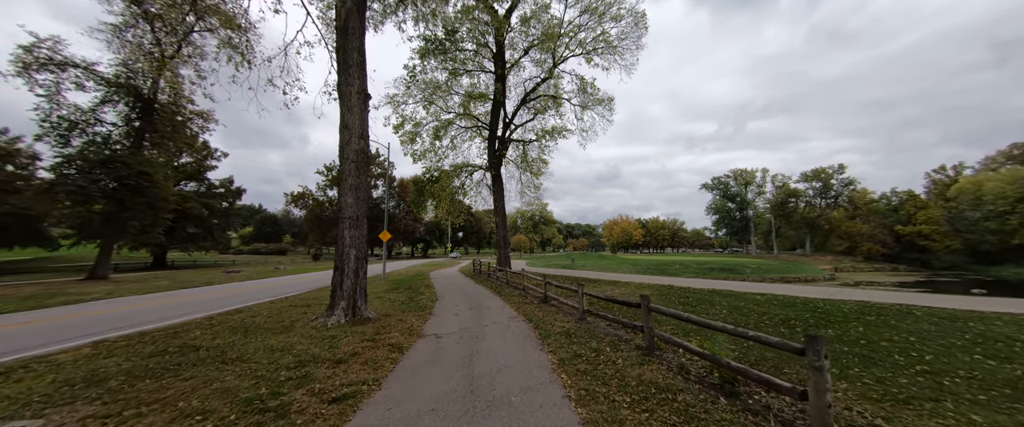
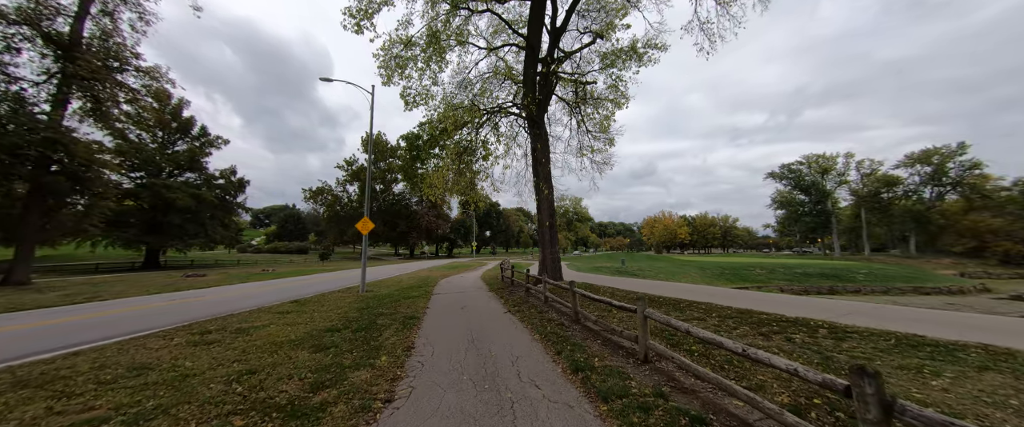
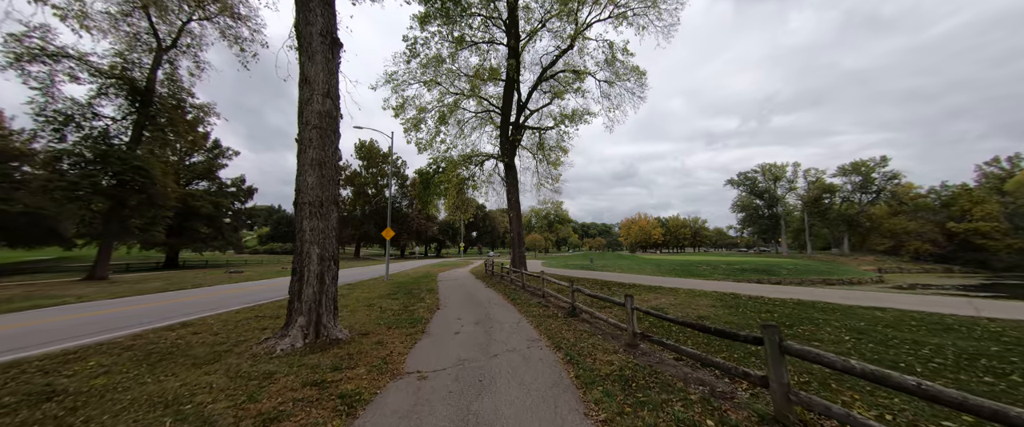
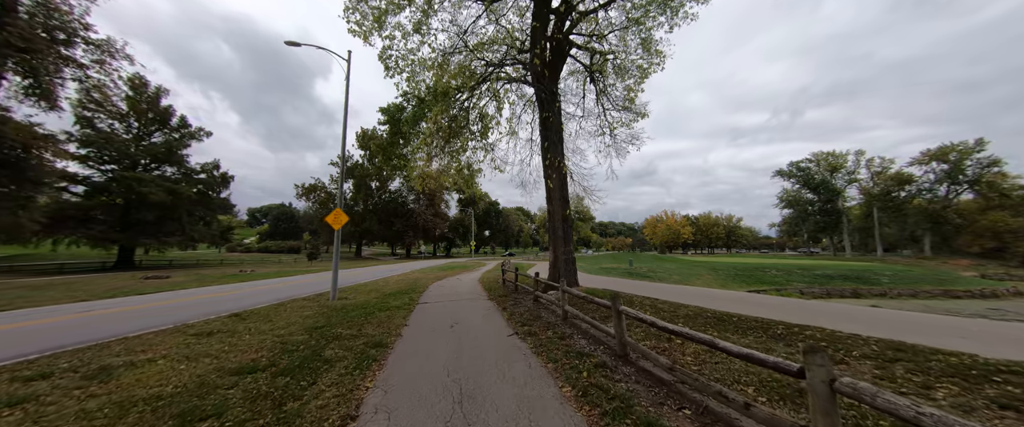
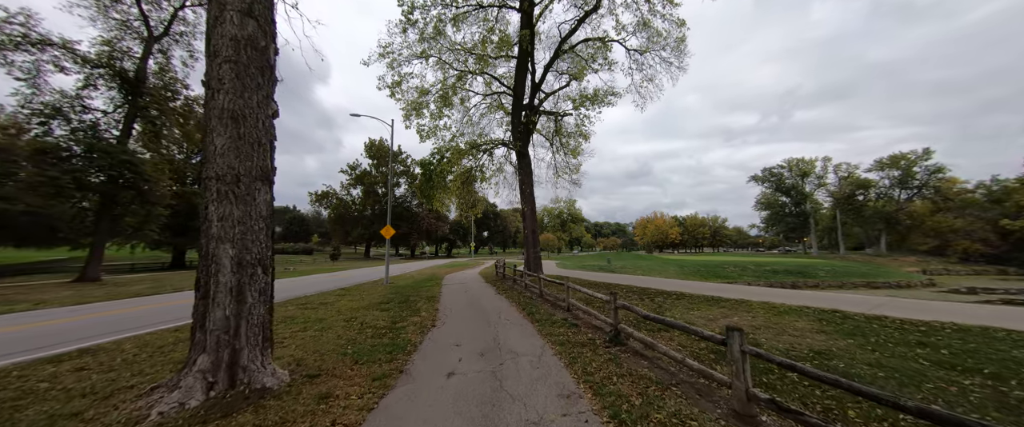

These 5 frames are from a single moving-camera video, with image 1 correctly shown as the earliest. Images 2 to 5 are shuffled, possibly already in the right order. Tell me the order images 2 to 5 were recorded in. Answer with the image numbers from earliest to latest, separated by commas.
3, 5, 2, 4
